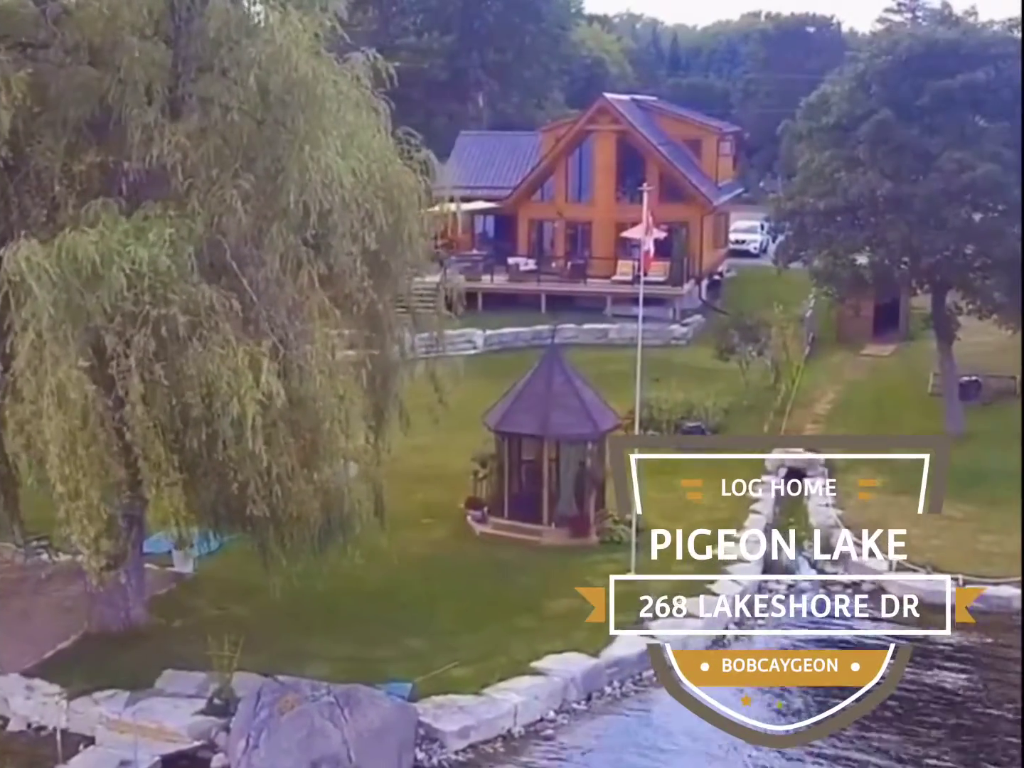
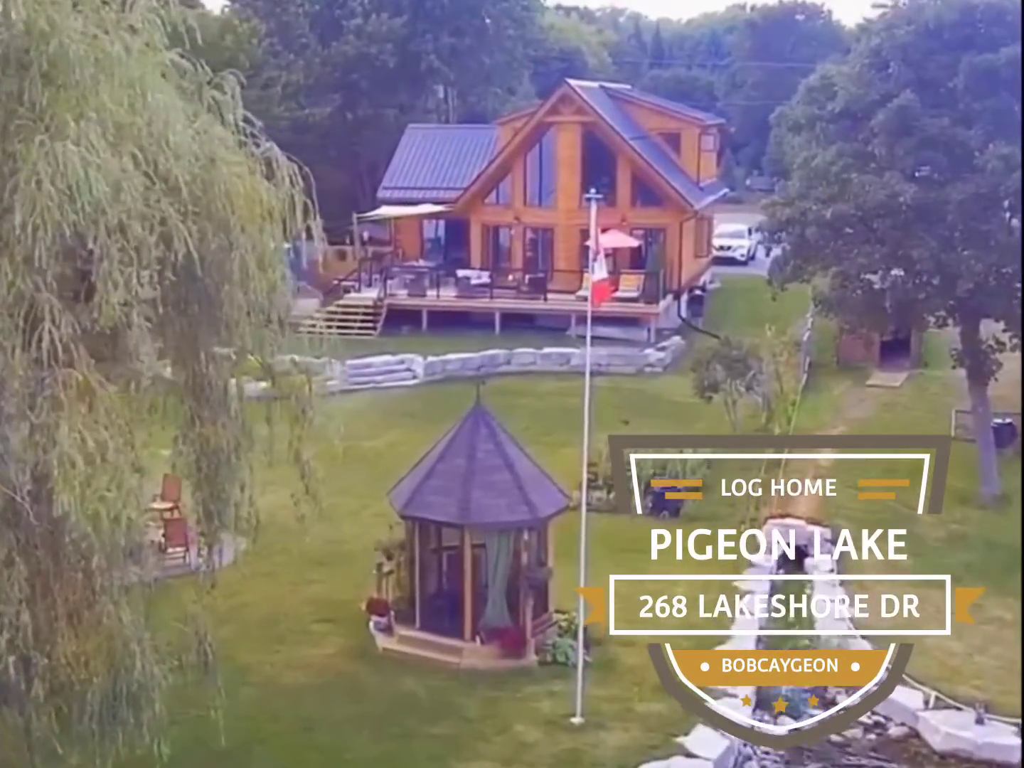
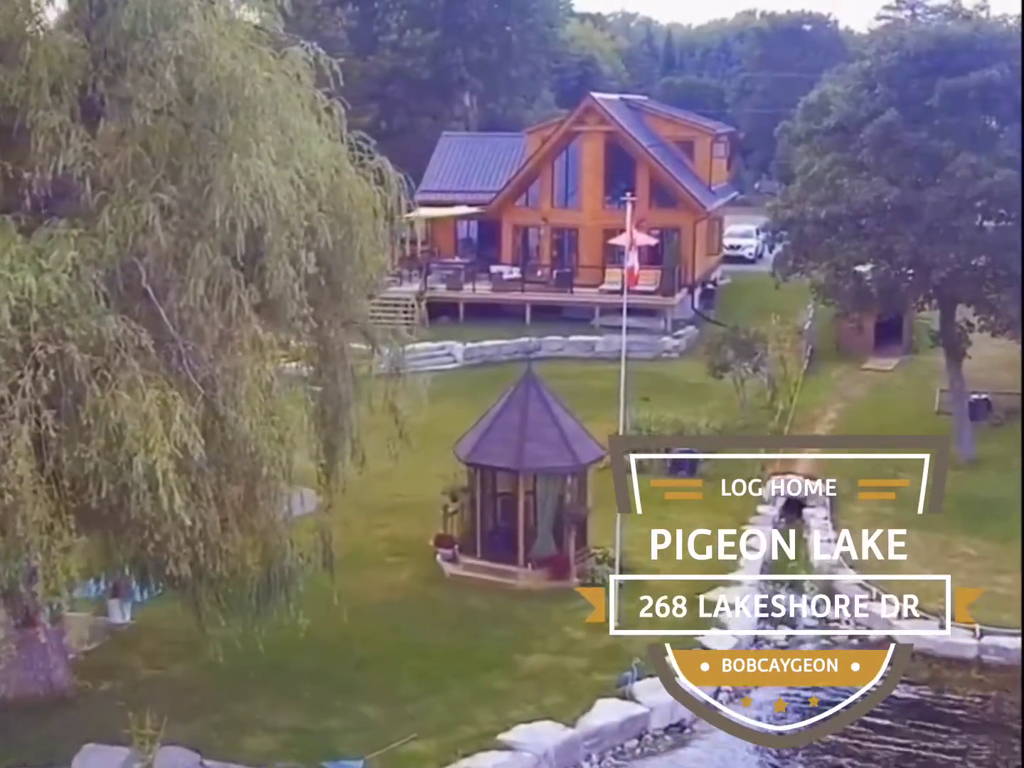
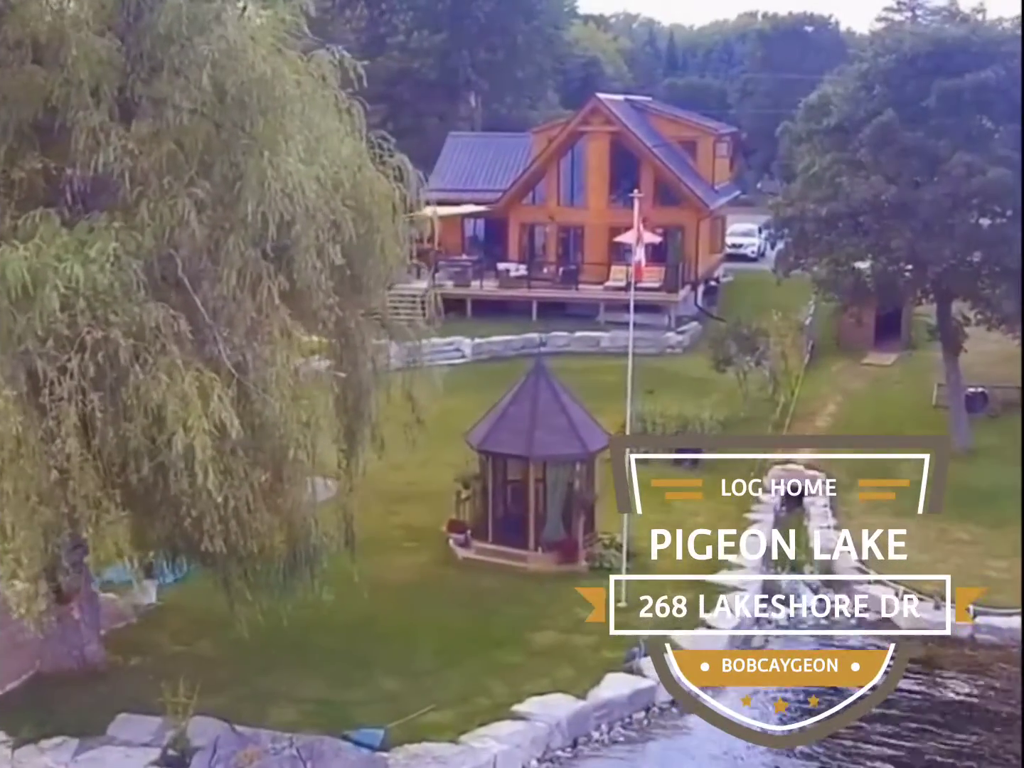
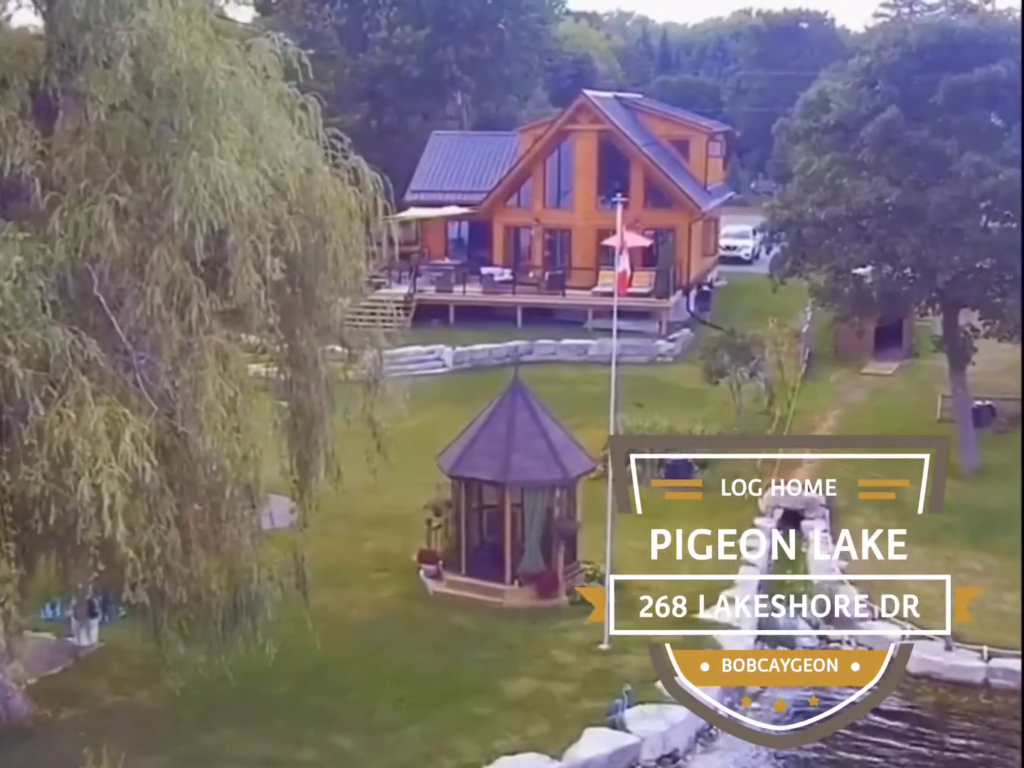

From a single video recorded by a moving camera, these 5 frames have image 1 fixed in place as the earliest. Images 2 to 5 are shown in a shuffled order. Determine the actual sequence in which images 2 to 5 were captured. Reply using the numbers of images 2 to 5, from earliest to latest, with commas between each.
4, 3, 5, 2
